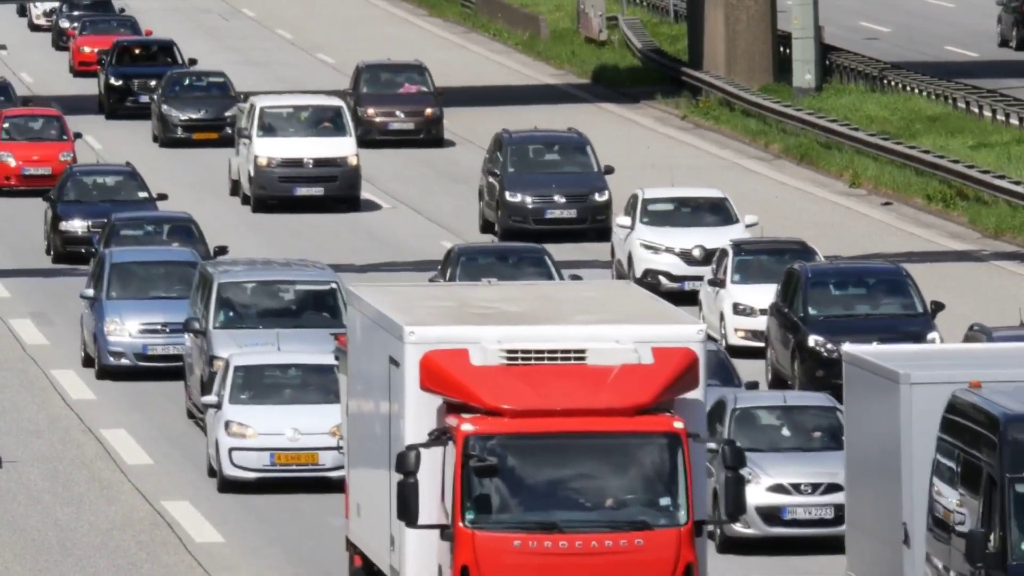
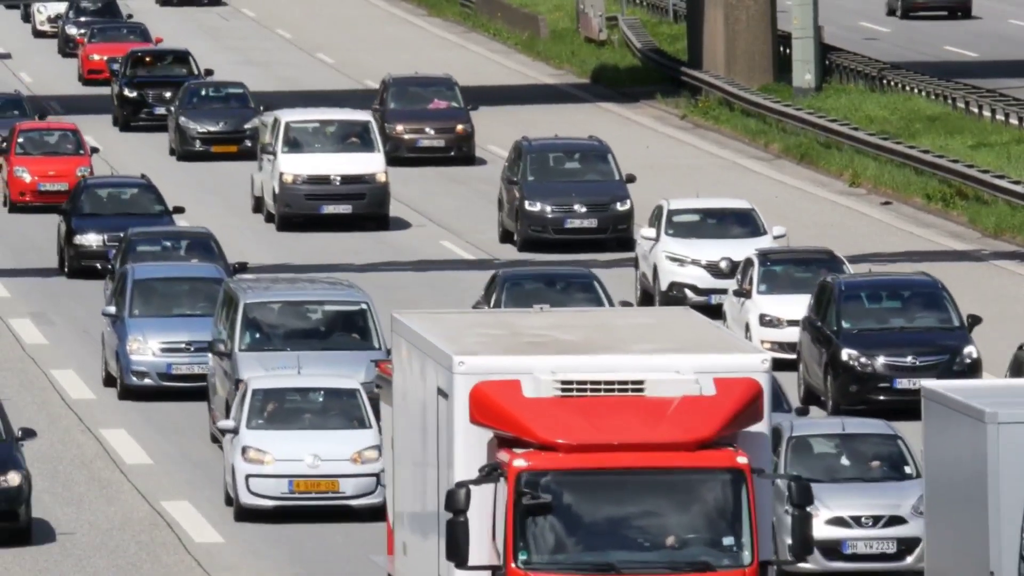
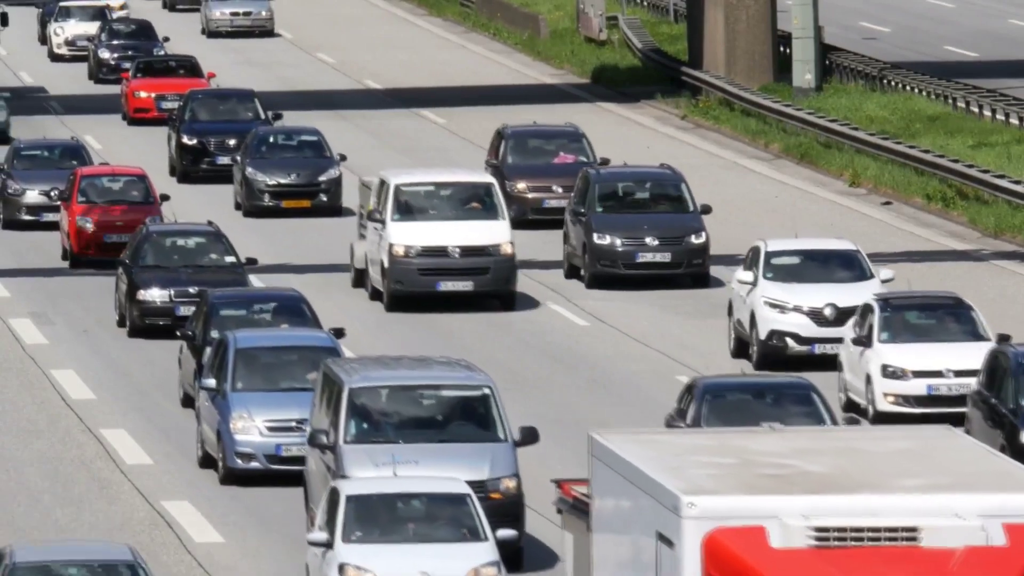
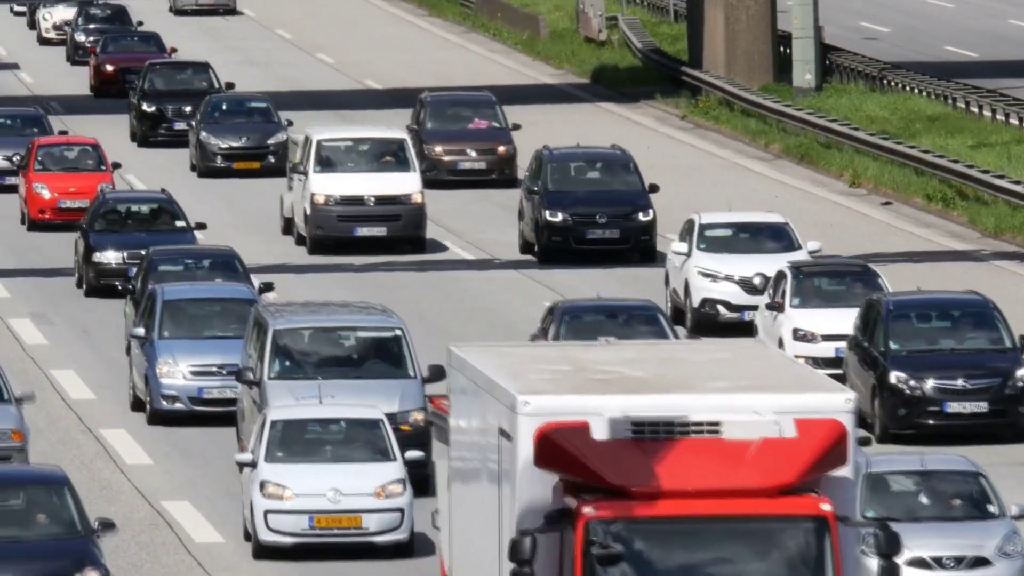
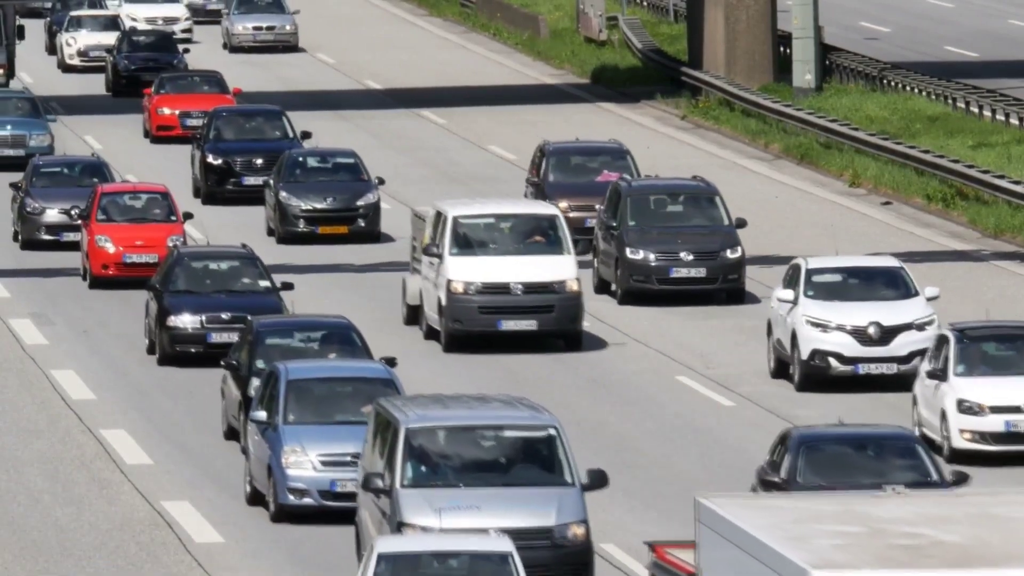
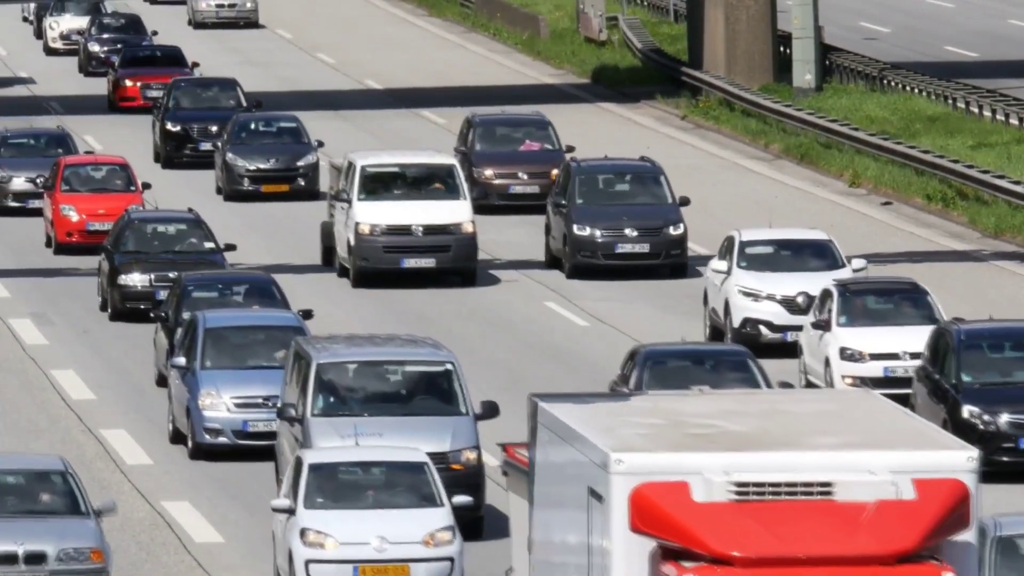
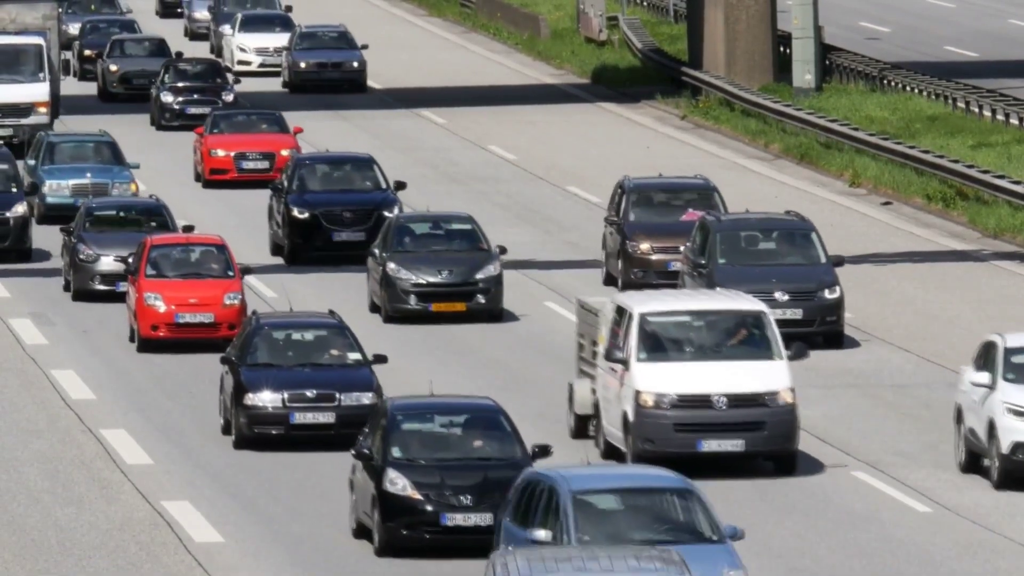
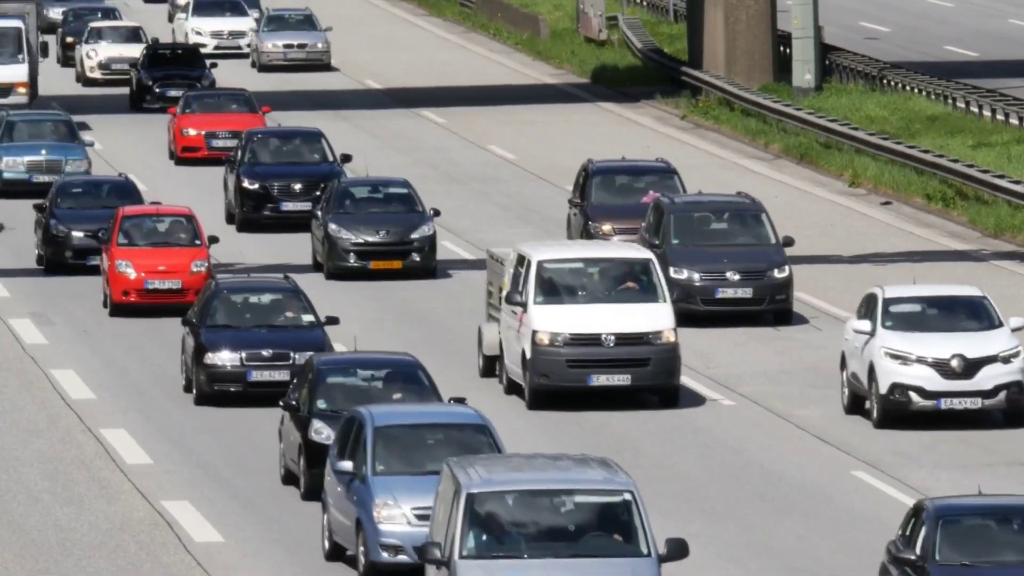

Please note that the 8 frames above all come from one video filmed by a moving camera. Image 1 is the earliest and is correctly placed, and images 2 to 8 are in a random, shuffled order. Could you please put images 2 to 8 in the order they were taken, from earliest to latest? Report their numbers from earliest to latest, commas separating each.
2, 4, 6, 3, 5, 8, 7
